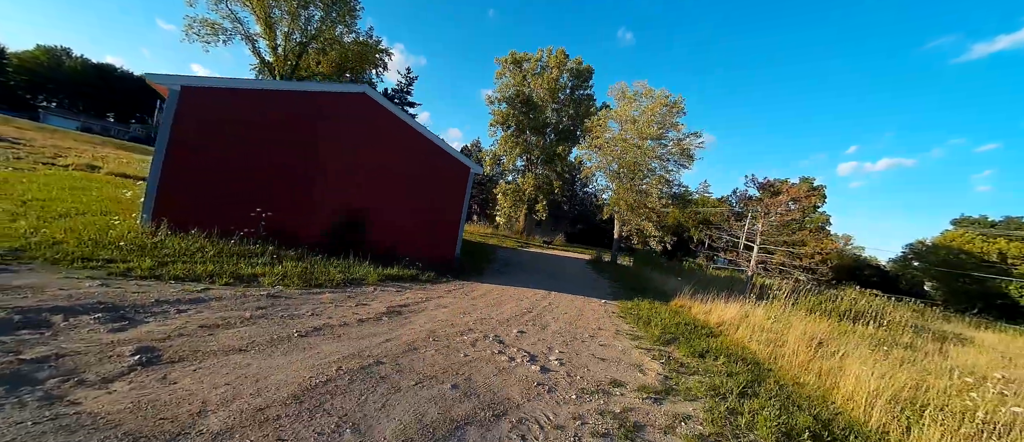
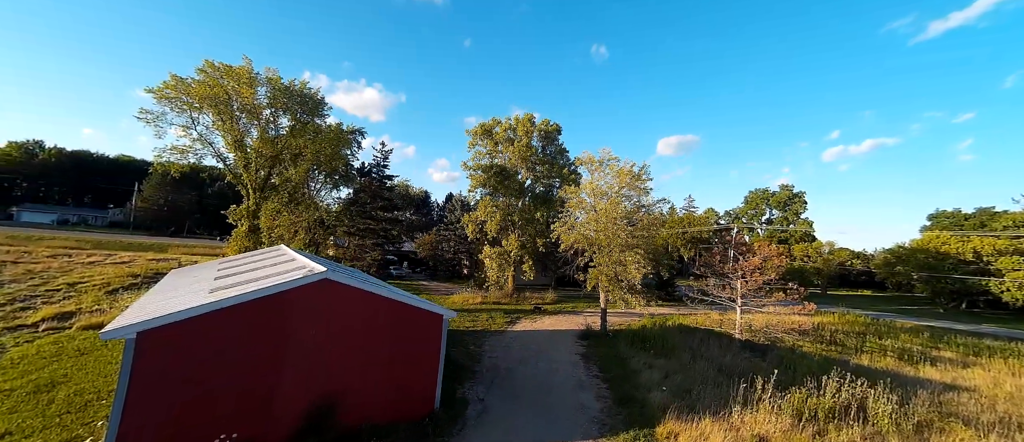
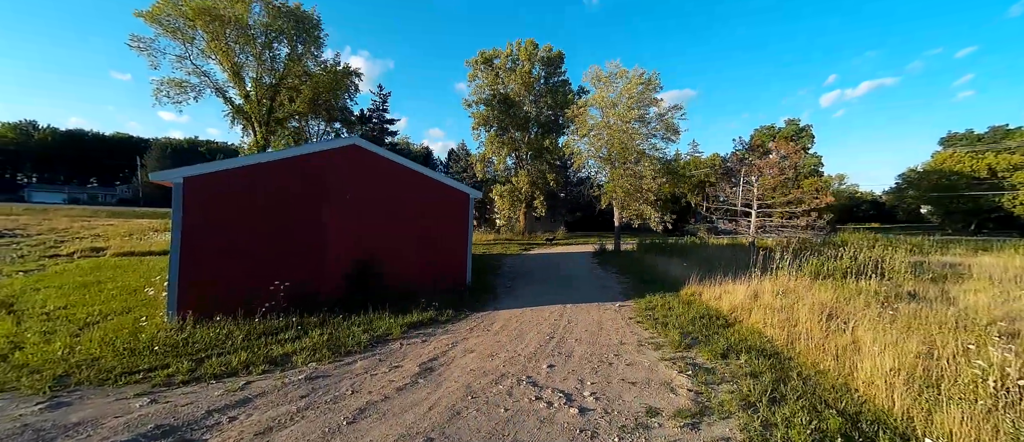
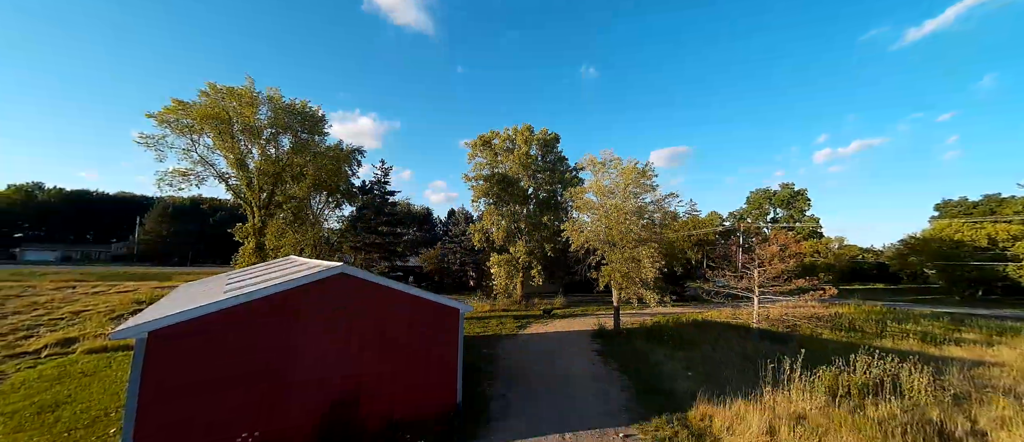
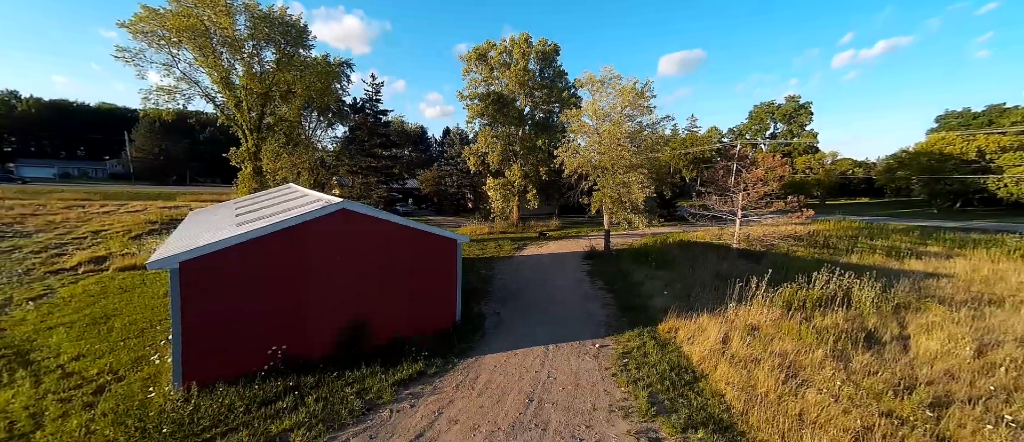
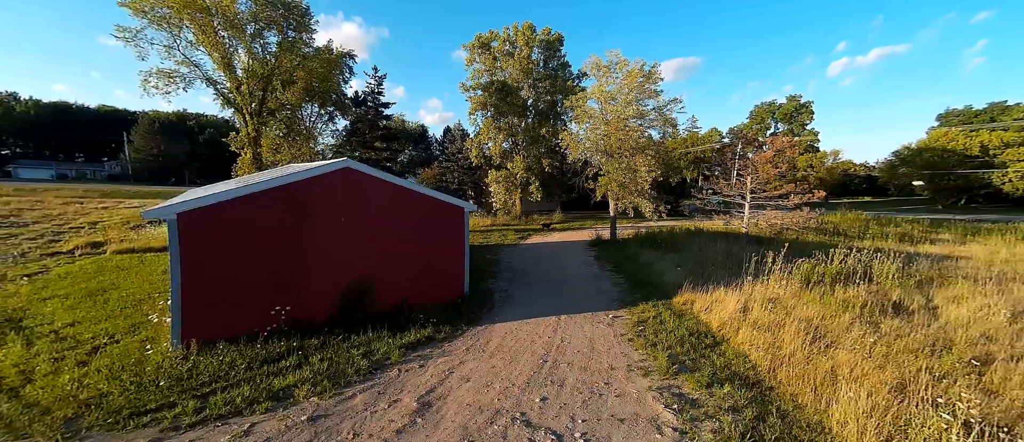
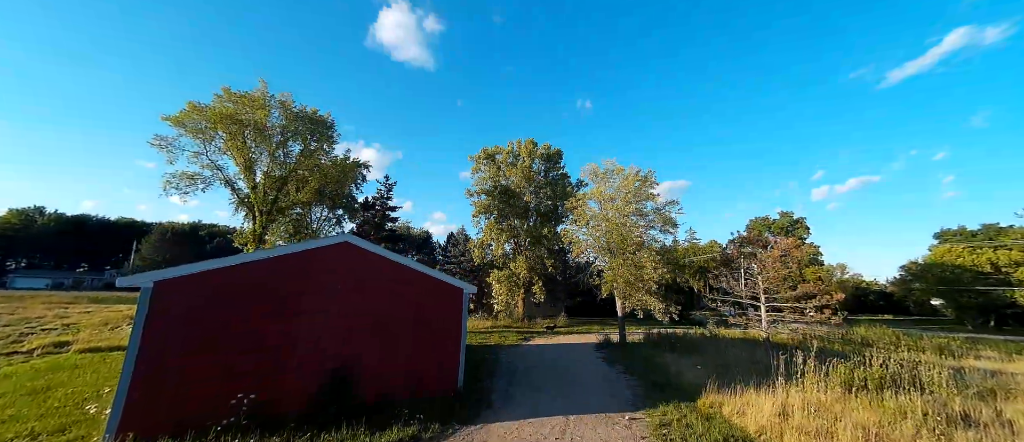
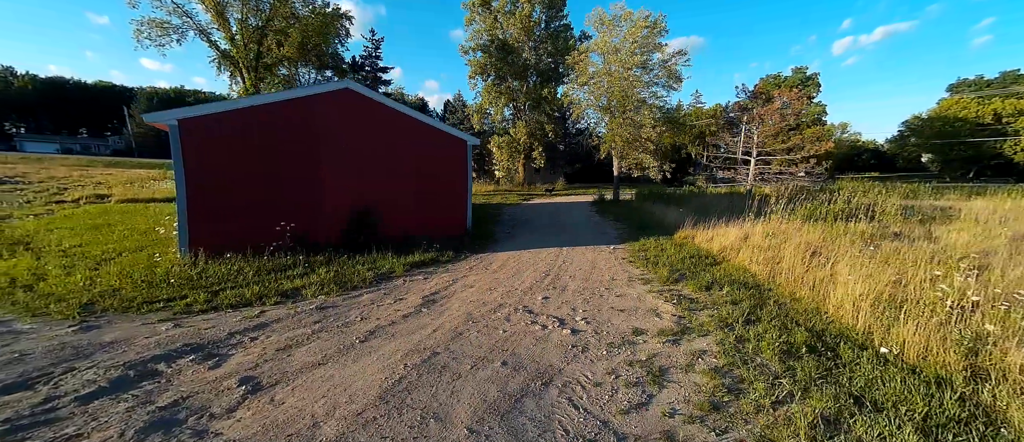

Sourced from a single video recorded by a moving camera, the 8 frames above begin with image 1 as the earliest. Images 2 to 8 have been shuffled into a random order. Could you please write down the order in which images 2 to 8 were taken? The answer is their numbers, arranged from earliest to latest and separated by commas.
8, 3, 7, 6, 4, 5, 2
